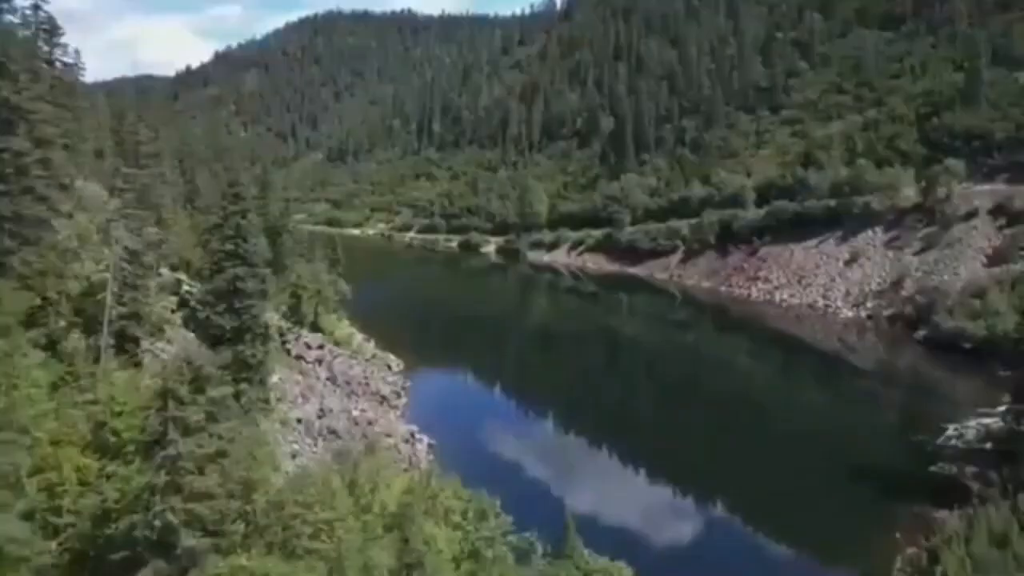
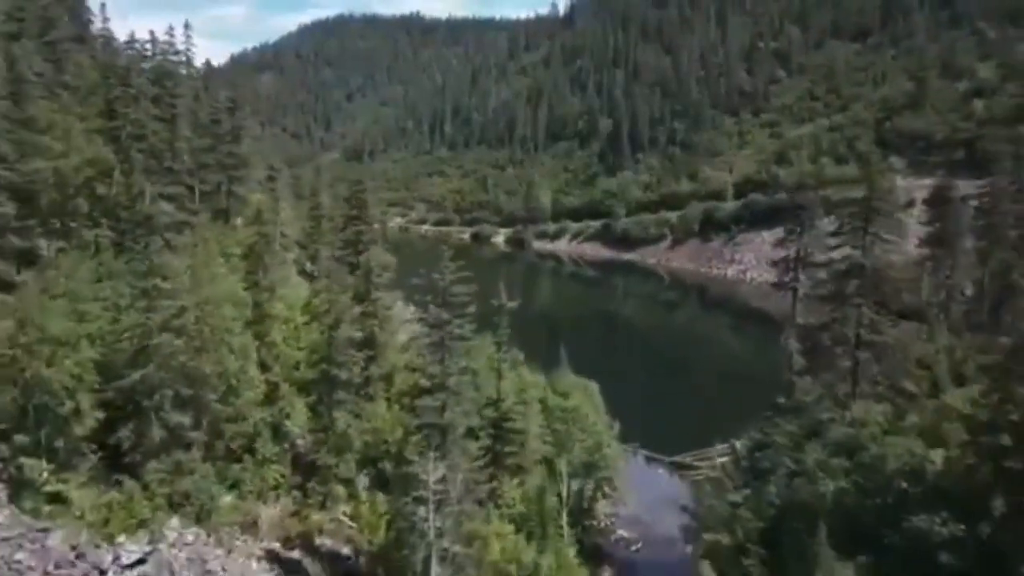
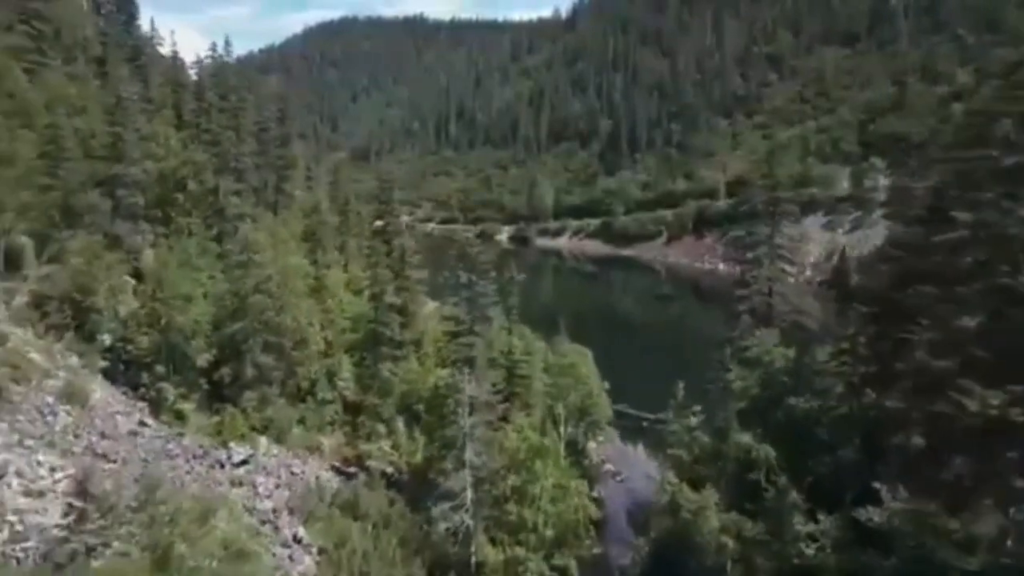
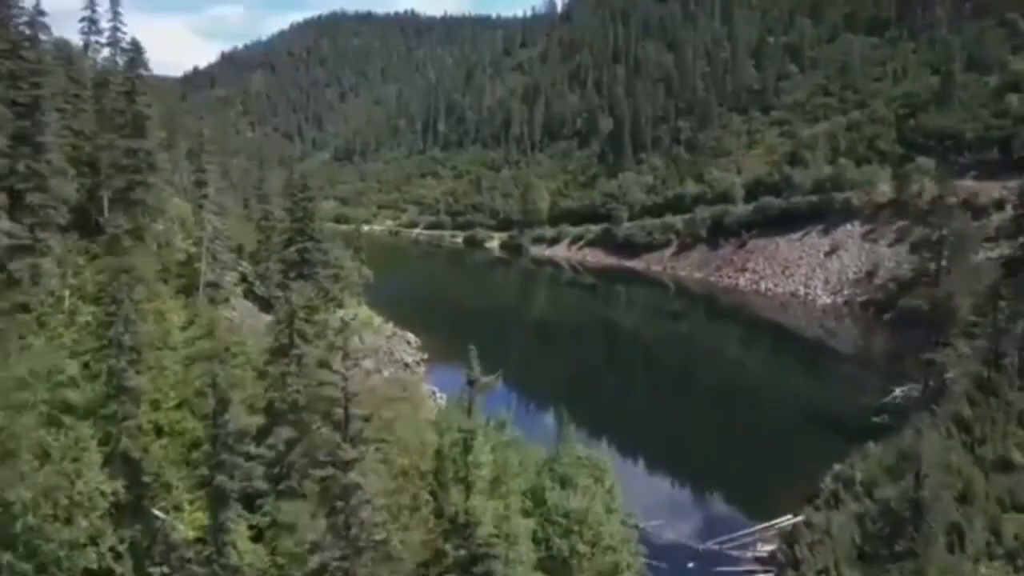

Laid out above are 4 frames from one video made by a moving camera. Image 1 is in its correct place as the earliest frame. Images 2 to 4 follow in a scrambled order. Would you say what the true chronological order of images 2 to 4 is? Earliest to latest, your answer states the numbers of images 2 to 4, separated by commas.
4, 2, 3
